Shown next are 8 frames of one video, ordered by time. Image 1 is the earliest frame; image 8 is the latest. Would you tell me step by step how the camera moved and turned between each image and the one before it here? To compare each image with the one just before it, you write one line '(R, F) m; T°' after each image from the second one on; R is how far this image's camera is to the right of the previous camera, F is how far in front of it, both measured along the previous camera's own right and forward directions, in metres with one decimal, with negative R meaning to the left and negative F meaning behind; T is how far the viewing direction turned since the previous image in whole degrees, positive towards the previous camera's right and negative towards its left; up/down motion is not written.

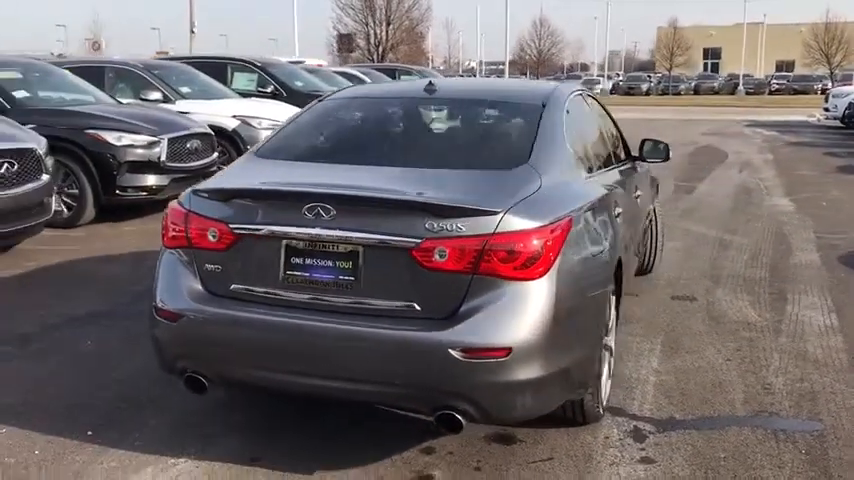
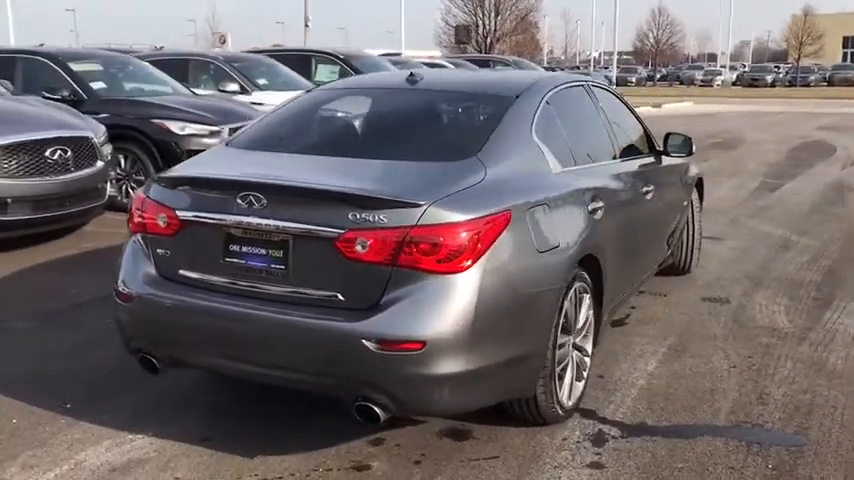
(+0.8, +0.1) m; -9°
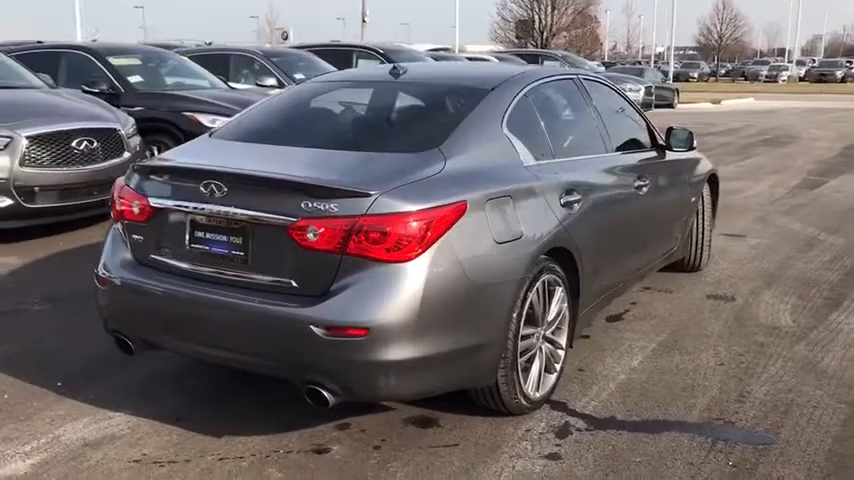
(+0.5, 0.0) m; -5°
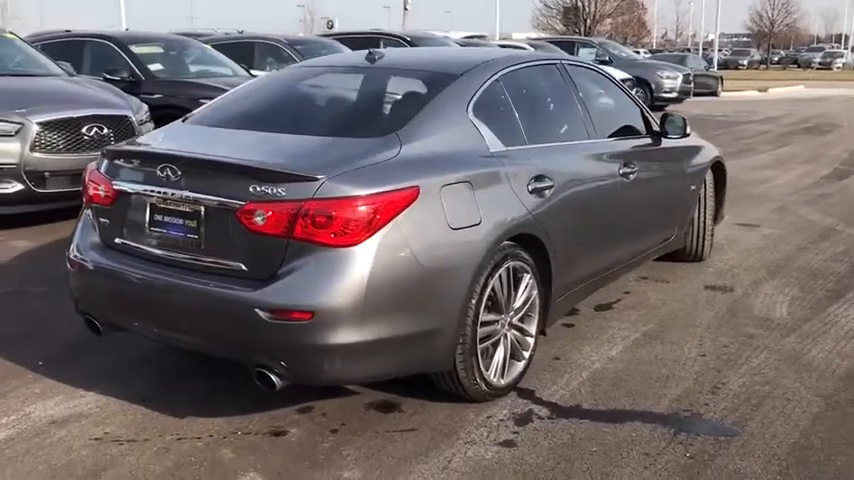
(+0.4, 0.0) m; -4°
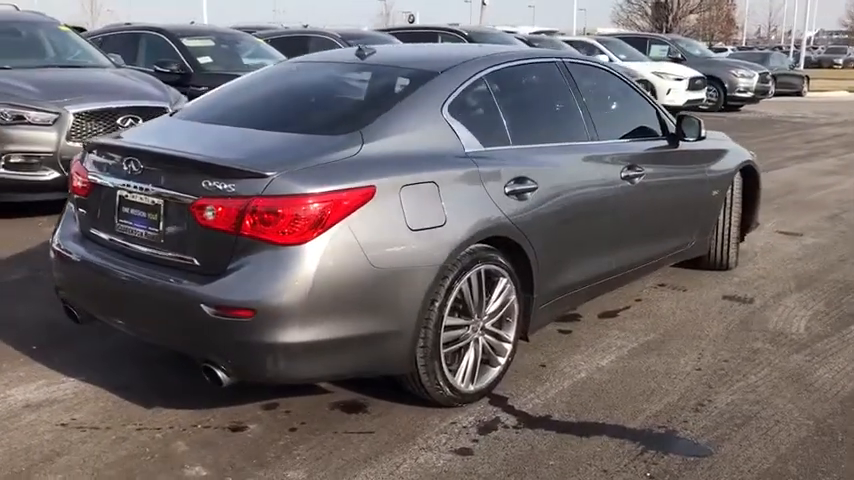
(+0.5, +0.1) m; -6°
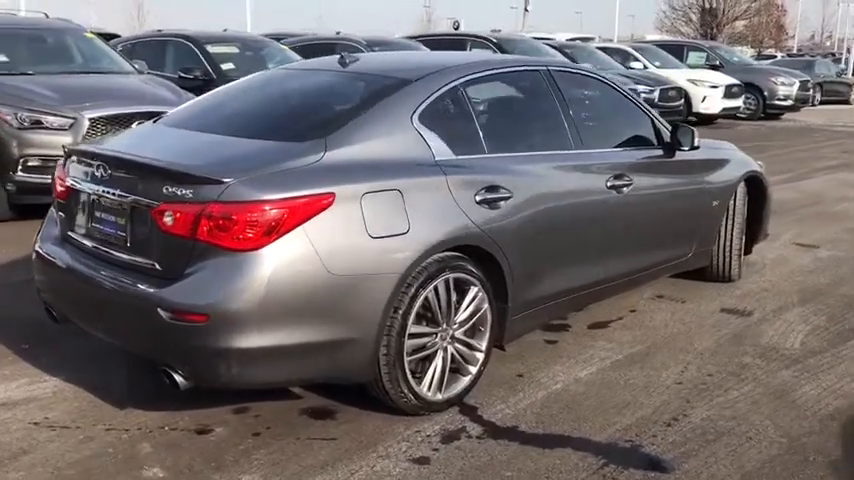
(+0.4, 0.0) m; -3°
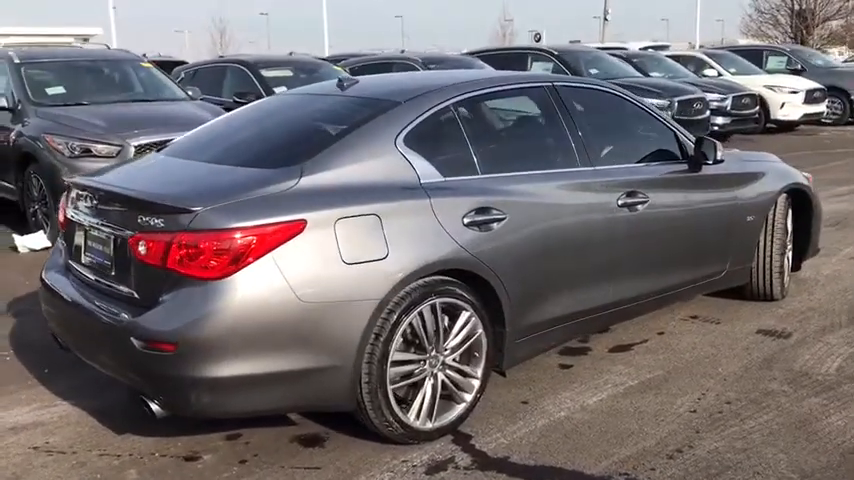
(+0.5, +0.1) m; -6°
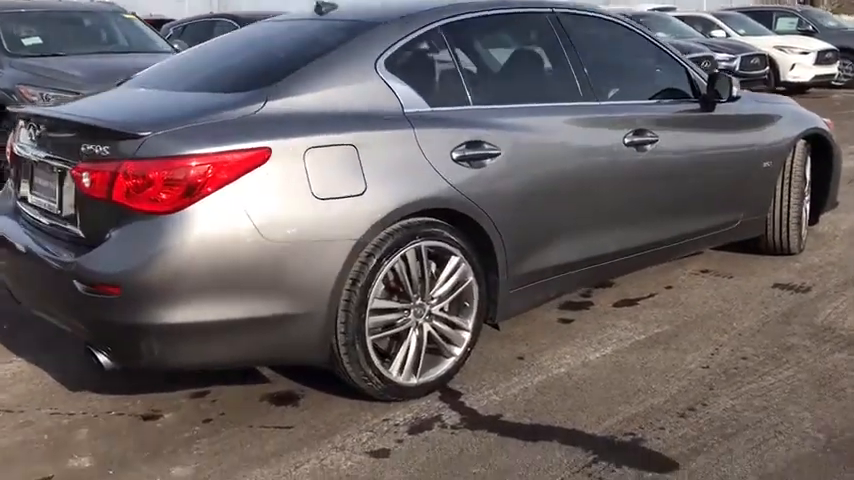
(+0.1, +0.4) m; 0°
